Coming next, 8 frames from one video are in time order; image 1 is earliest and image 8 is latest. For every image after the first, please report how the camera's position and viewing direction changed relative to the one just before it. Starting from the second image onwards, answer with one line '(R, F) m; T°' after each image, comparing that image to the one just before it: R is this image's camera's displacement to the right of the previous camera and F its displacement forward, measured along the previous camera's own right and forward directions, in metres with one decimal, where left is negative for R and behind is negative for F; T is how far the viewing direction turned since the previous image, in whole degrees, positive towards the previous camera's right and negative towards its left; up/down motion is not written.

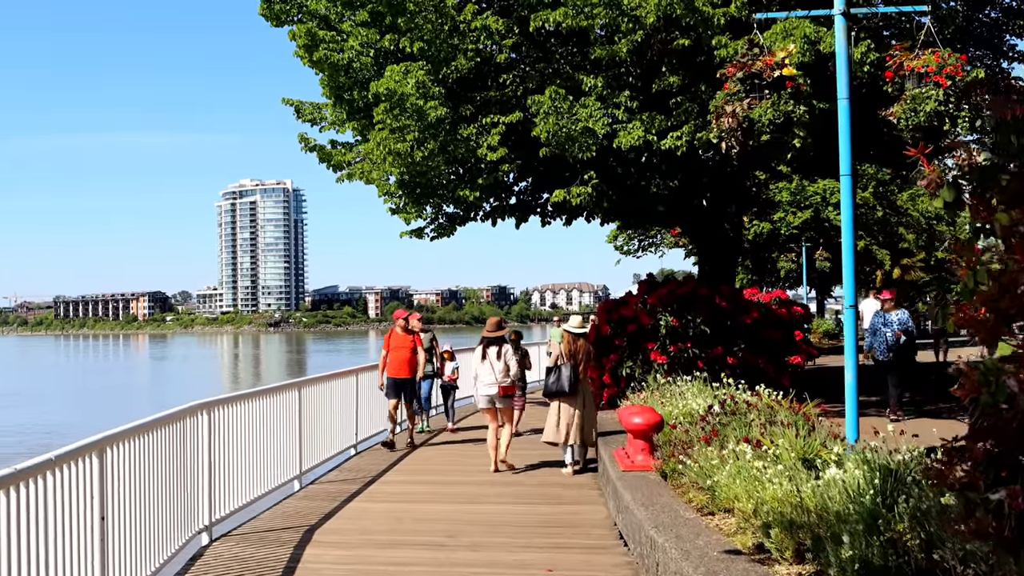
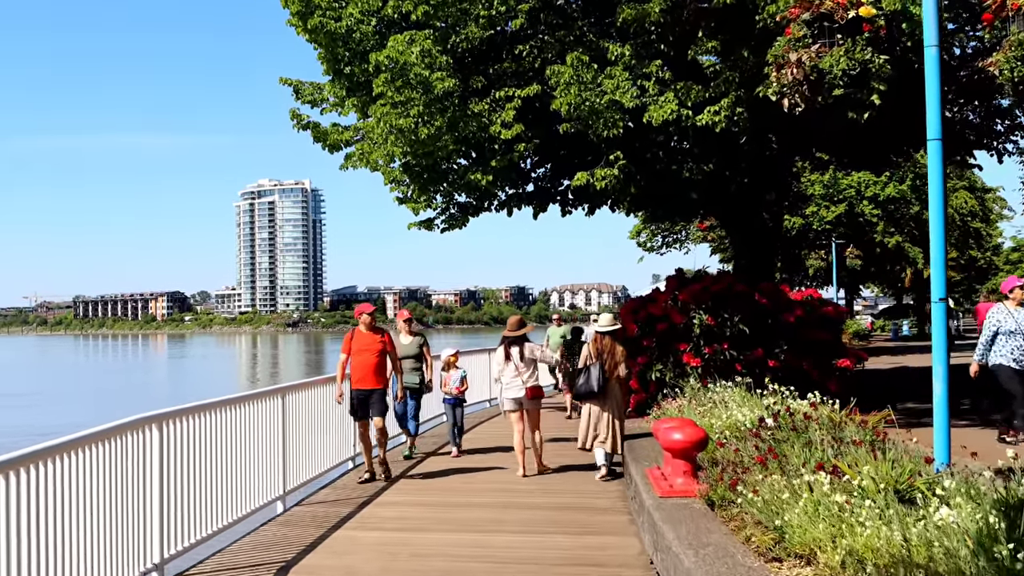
(0.0, +1.6) m; -1°
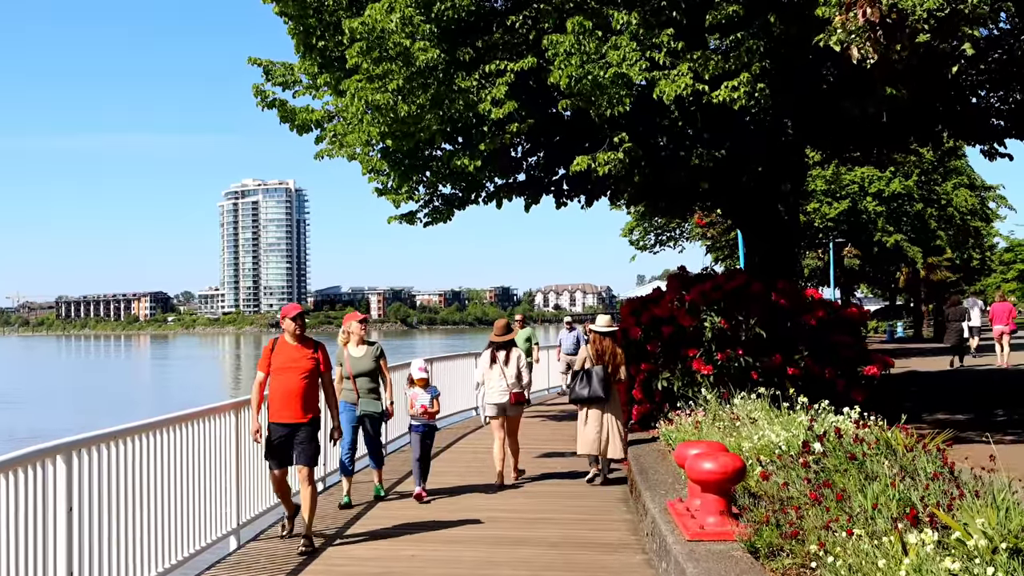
(-0.1, +1.5) m; +1°
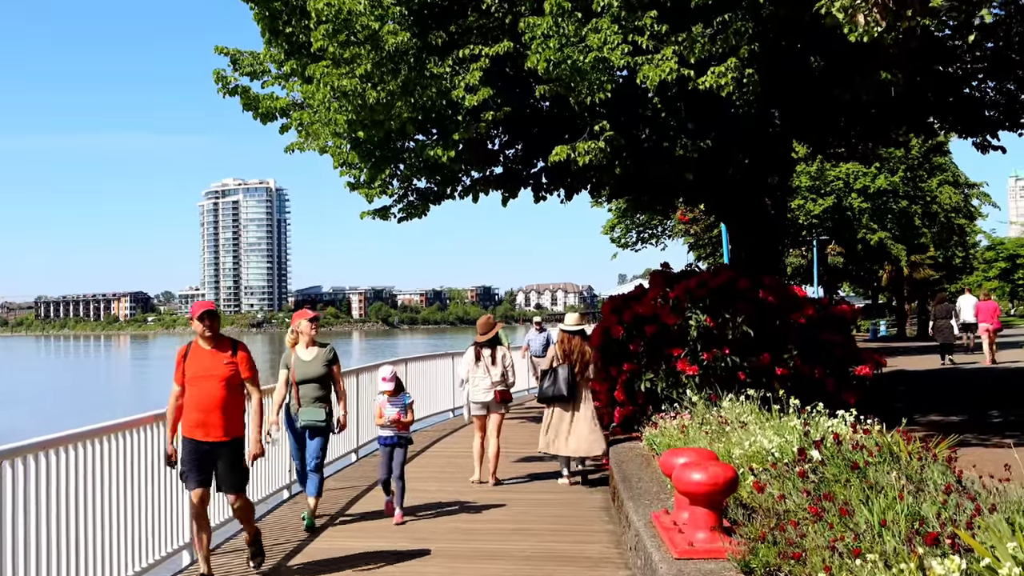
(0.0, +0.6) m; +1°
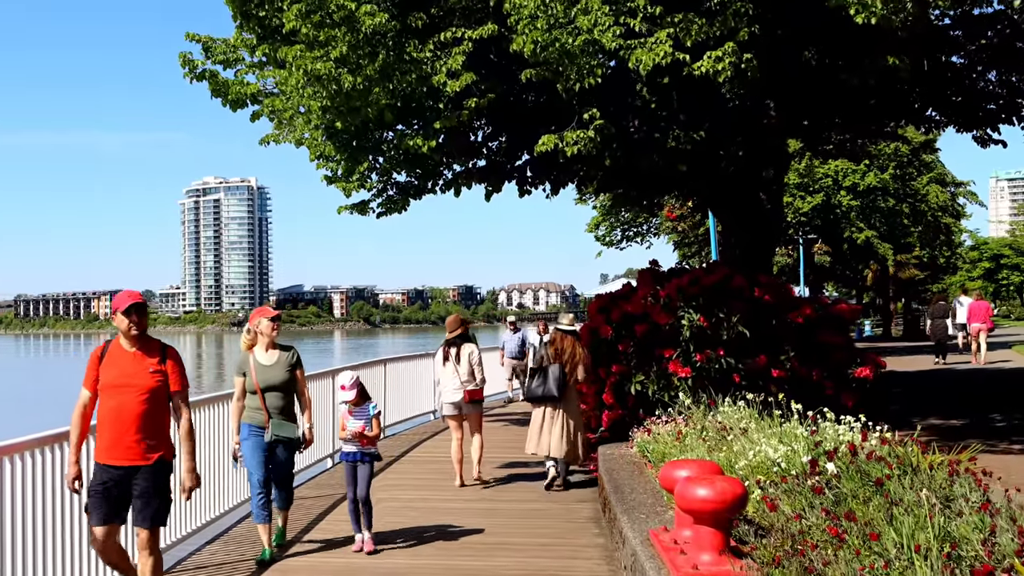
(0.0, +0.6) m; +1°
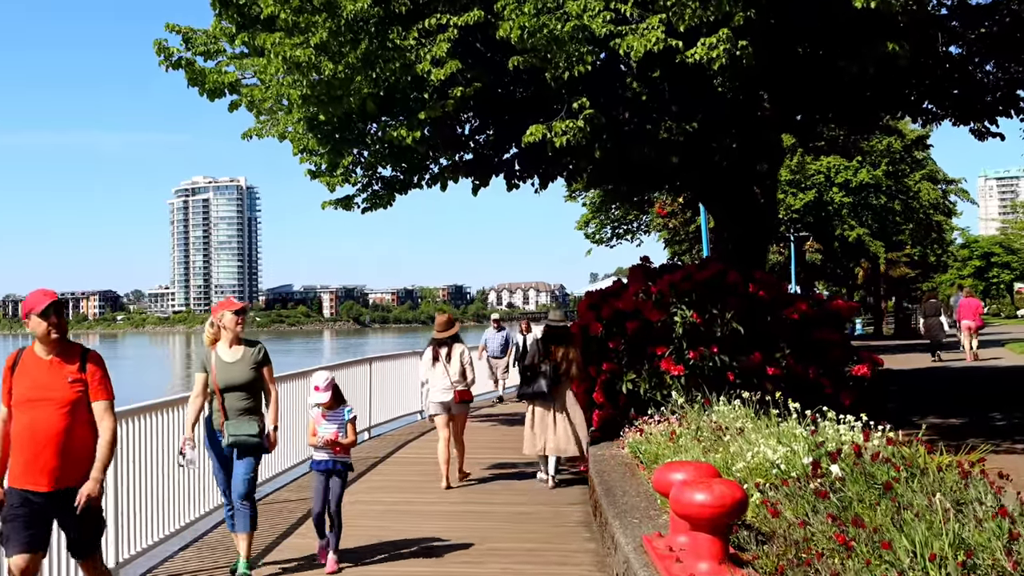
(0.0, +0.3) m; 0°
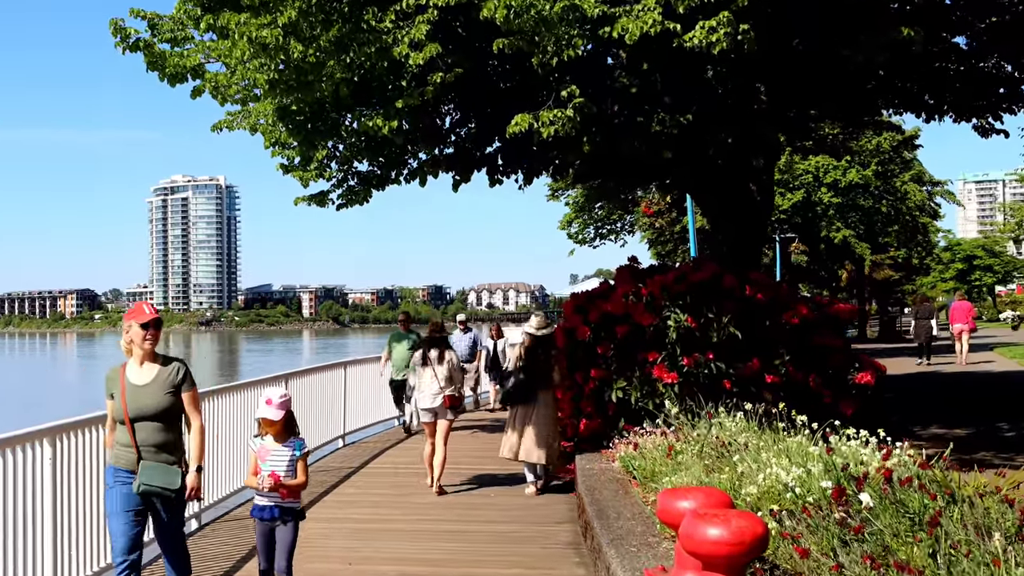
(0.0, +0.7) m; +1°
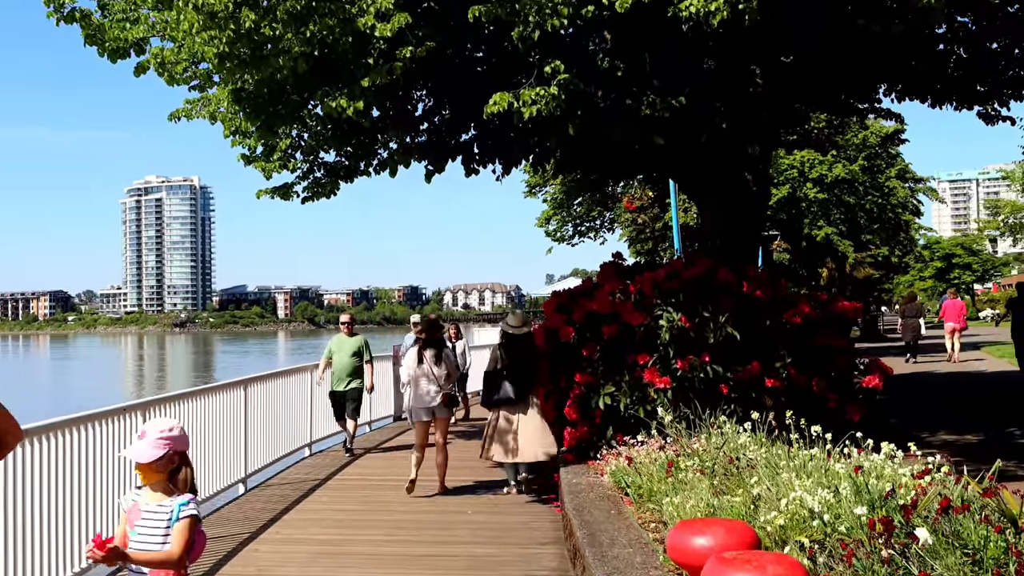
(0.0, +0.9) m; +1°
